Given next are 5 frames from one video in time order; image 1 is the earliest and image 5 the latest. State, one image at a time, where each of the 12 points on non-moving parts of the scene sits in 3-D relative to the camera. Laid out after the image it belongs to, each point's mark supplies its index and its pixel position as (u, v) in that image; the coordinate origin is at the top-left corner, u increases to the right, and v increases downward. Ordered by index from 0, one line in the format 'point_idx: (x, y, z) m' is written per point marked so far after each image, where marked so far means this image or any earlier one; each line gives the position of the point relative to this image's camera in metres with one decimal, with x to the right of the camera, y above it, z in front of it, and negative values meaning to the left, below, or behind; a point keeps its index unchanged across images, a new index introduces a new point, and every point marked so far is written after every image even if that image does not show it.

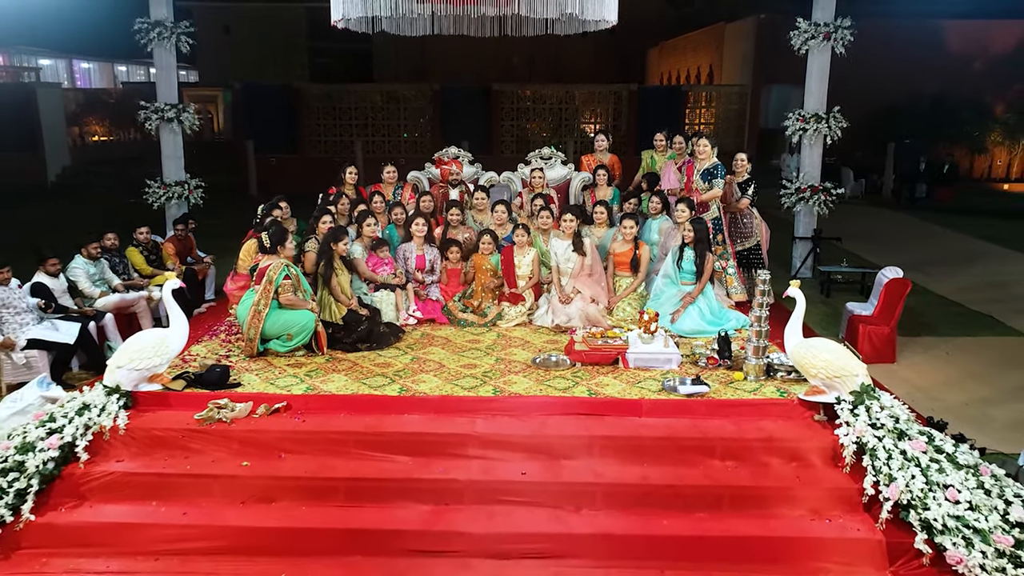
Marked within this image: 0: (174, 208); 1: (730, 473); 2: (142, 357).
0: (-4.2, +1.0, +9.3) m
1: (+1.1, -0.9, +3.7) m
2: (-2.0, -0.4, +4.2) m
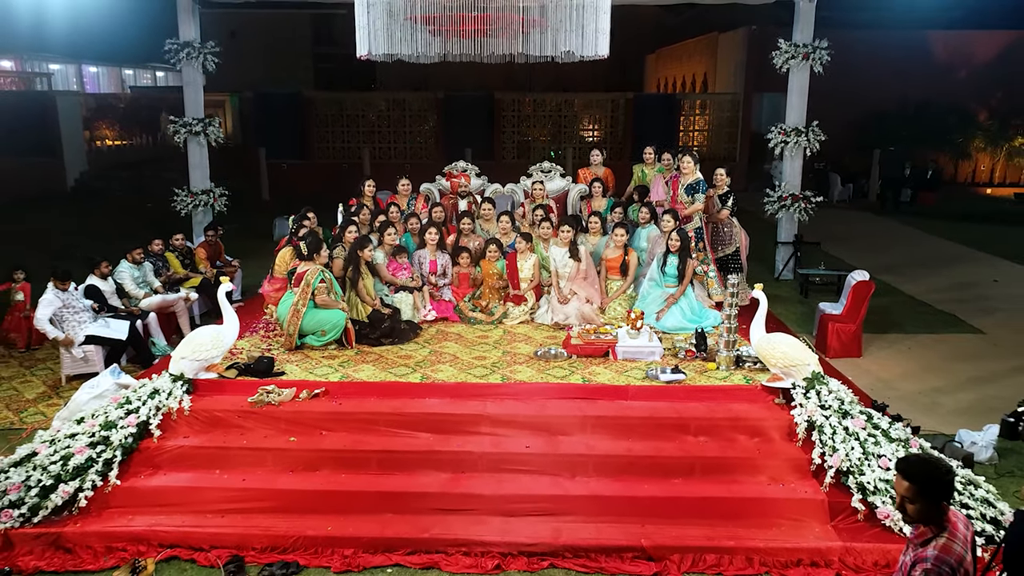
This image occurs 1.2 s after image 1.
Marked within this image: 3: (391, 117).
0: (-4.2, +1.0, +10.0) m
1: (+1.1, -0.9, +4.4) m
2: (-2.0, -0.4, +4.9) m
3: (-2.7, +3.8, +16.4) m
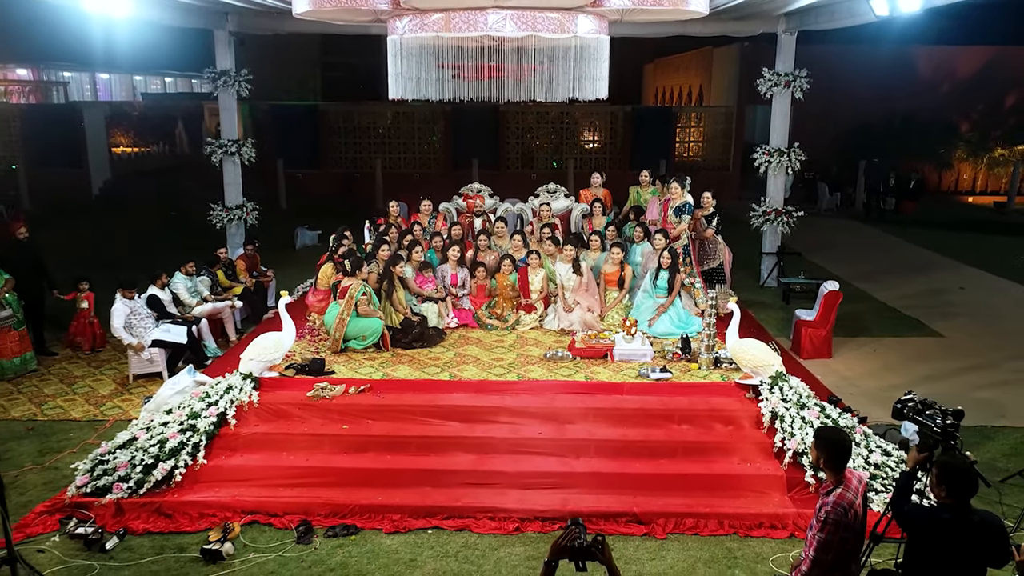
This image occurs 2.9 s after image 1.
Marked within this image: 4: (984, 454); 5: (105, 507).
0: (-4.1, +0.9, +10.9) m
1: (+1.2, -1.0, +5.3) m
2: (-1.9, -0.5, +5.8) m
3: (-2.6, +3.7, +17.3) m
4: (+3.7, -1.3, +5.8) m
5: (-2.7, -1.4, +4.9) m
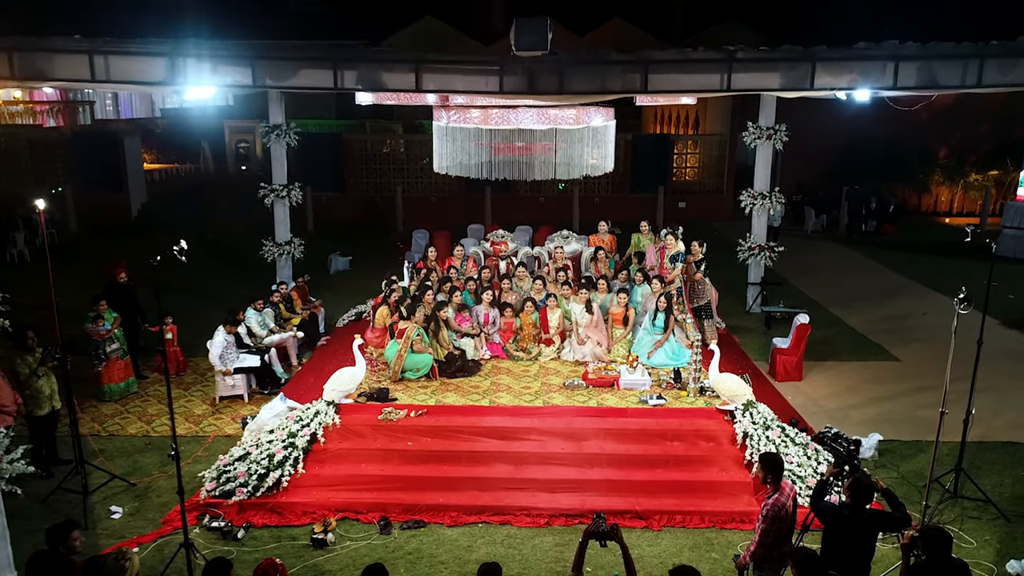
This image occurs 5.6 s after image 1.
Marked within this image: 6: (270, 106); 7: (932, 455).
0: (-3.8, +0.4, +12.4) m
1: (+1.5, -1.5, +6.8) m
2: (-1.6, -0.9, +7.3) m
3: (-2.3, +3.3, +18.8) m
4: (+3.9, -1.7, +7.3) m
5: (-2.4, -1.9, +6.4) m
6: (-3.9, +2.9, +11.9) m
7: (+4.2, -1.7, +7.5) m
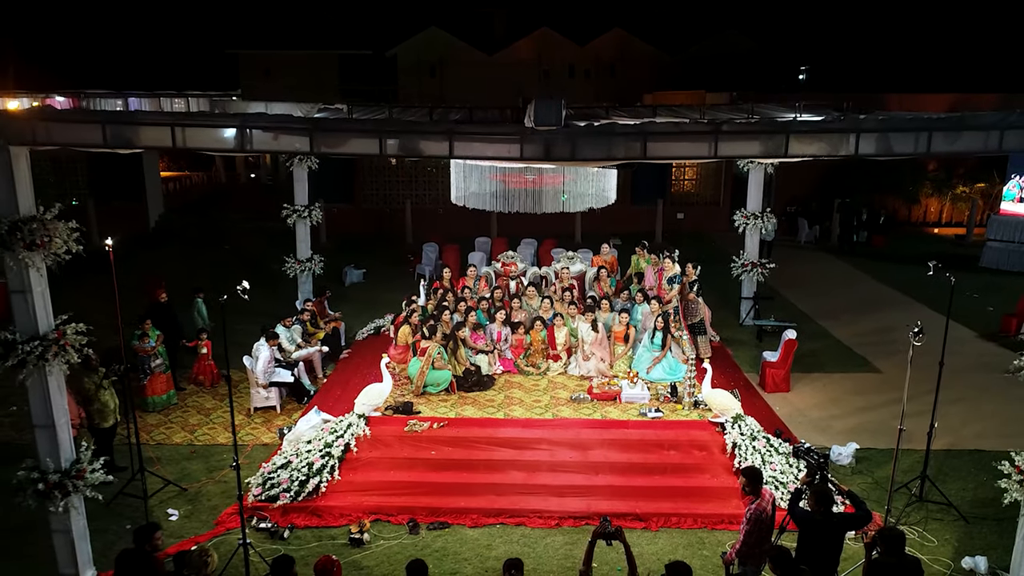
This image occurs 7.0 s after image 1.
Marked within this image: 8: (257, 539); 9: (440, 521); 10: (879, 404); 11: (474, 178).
0: (-3.7, +0.2, +13.2) m
1: (+1.6, -1.7, +7.6) m
2: (-1.5, -1.2, +8.0) m
3: (-2.2, +3.1, +19.6) m
4: (+4.1, -2.0, +8.1) m
5: (-2.3, -2.1, +7.2) m
6: (-3.7, +2.6, +12.6) m
7: (+4.3, -1.9, +8.2) m
8: (-2.3, -2.3, +6.8) m
9: (-0.7, -2.2, +7.1) m
10: (+4.8, -1.5, +9.9) m
11: (-0.4, +1.3, +8.9) m
